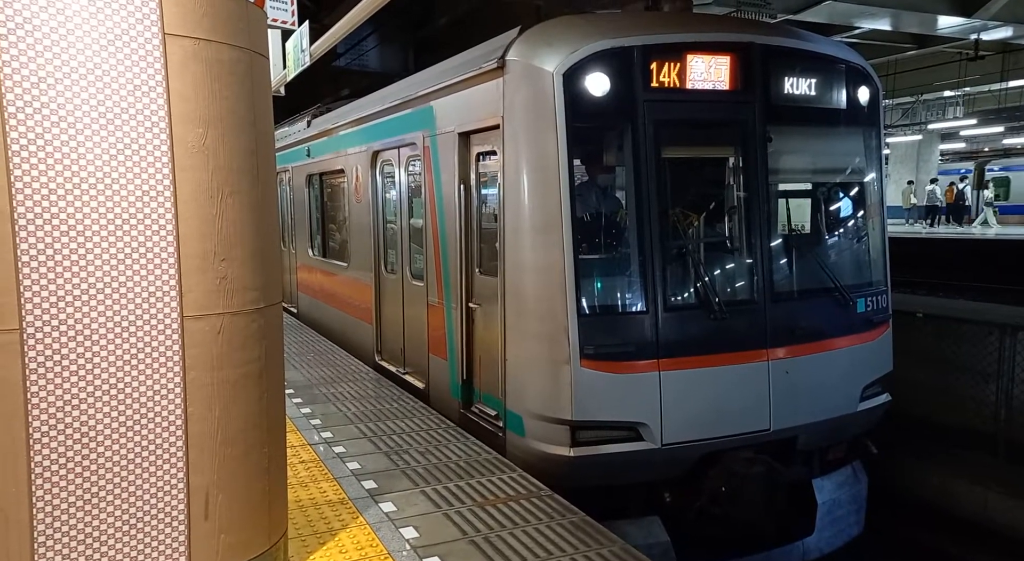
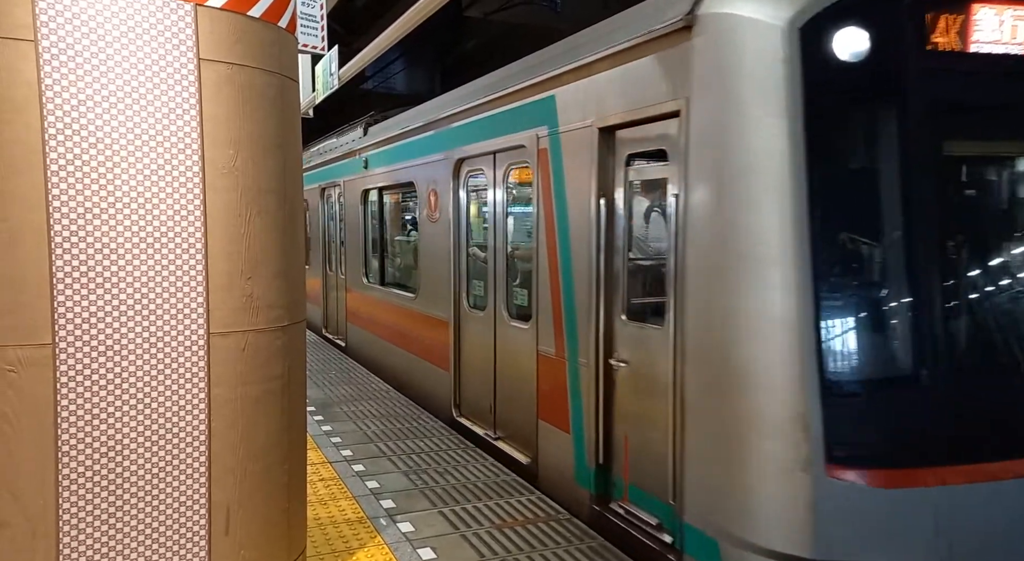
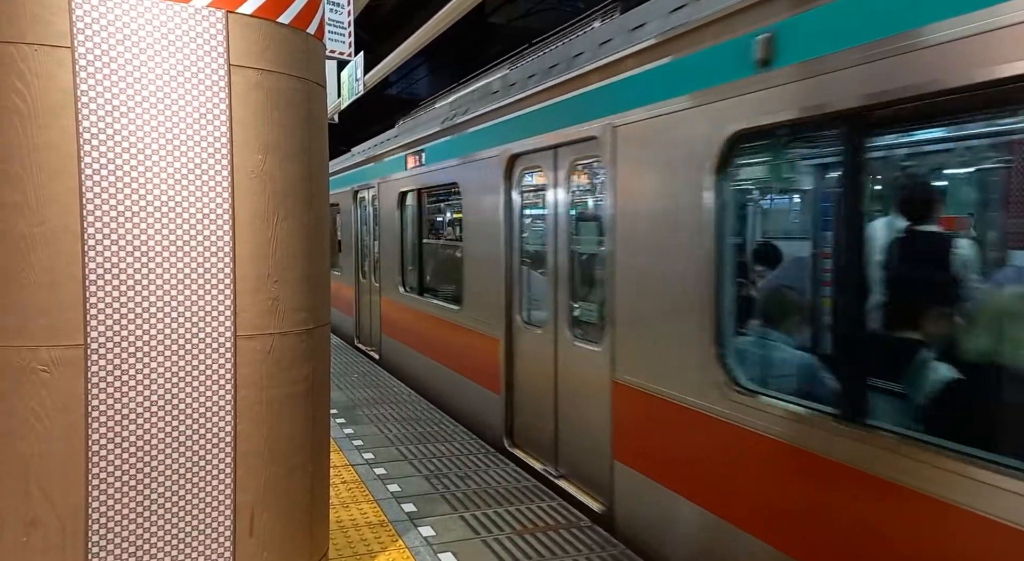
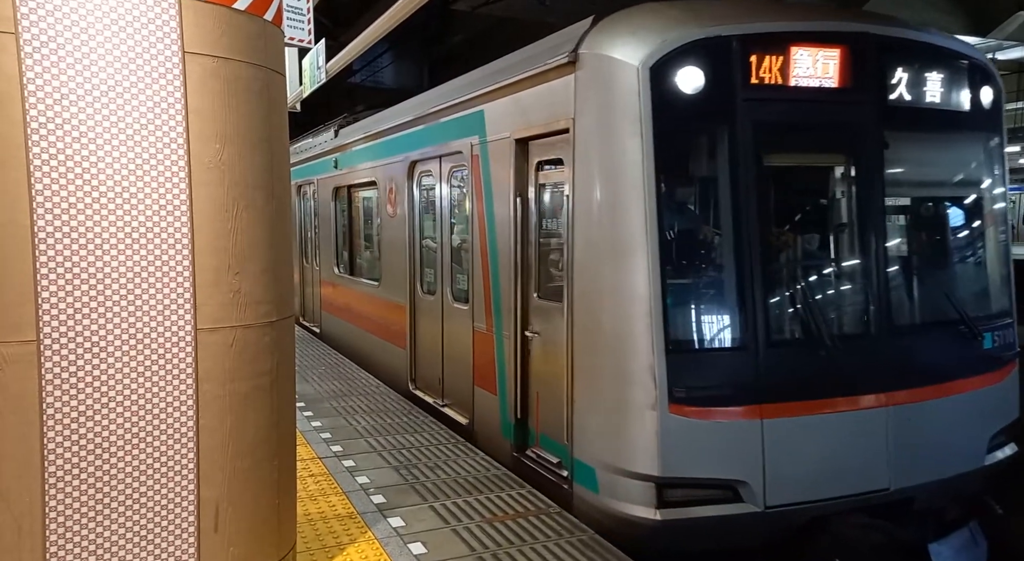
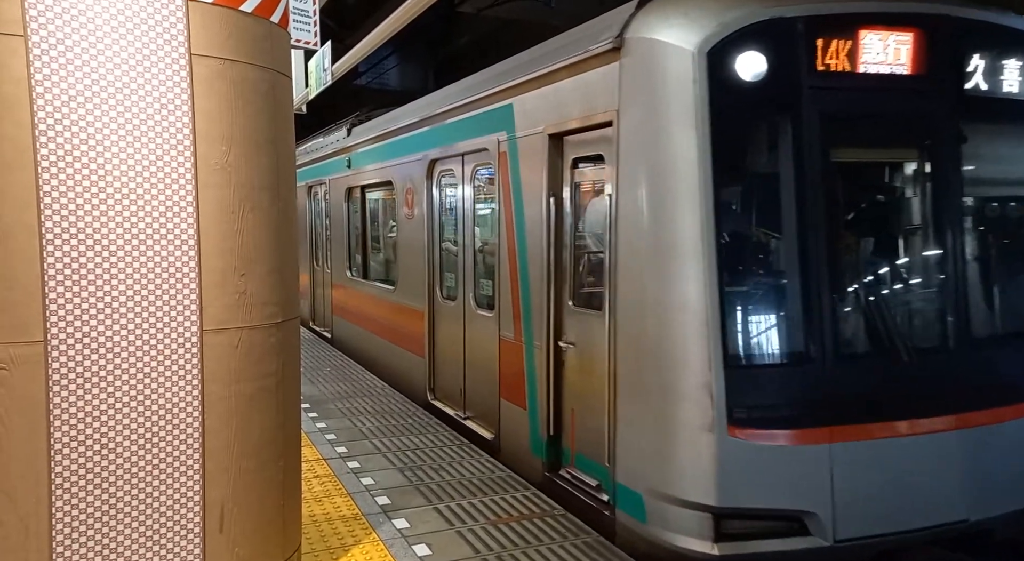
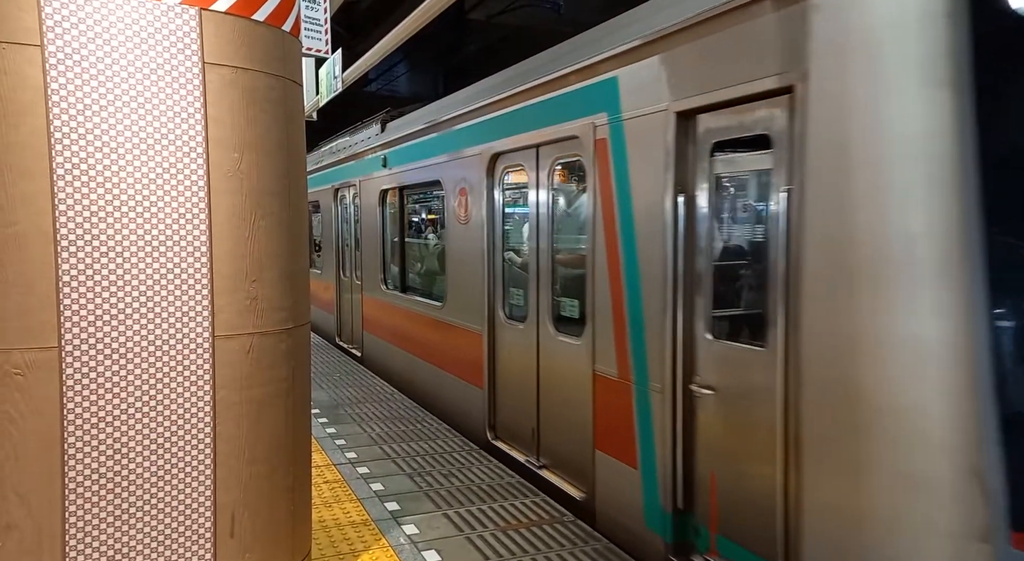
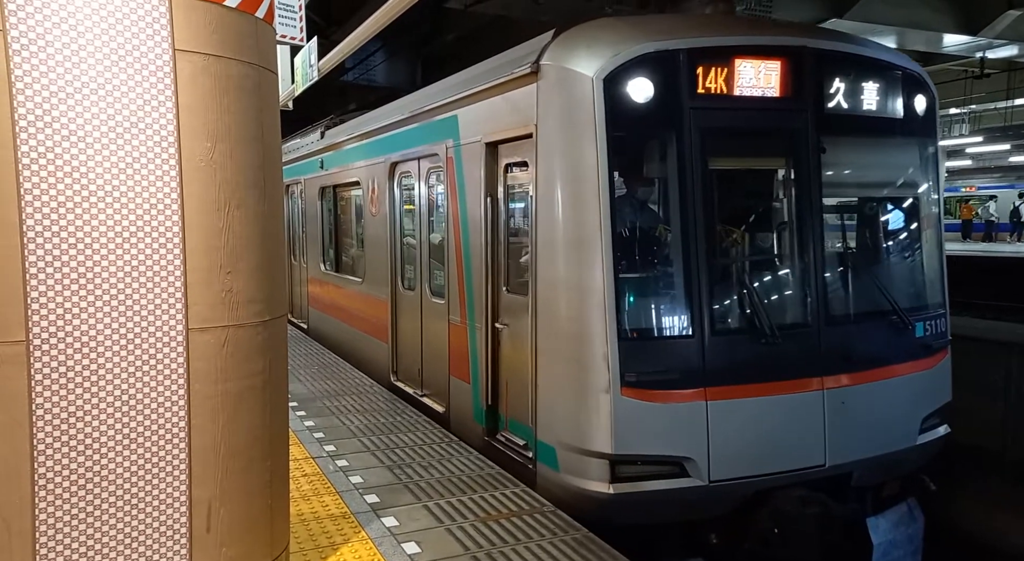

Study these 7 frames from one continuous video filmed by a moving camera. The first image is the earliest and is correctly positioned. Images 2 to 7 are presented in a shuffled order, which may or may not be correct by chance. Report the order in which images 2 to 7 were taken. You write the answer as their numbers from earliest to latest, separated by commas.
7, 4, 5, 2, 6, 3
